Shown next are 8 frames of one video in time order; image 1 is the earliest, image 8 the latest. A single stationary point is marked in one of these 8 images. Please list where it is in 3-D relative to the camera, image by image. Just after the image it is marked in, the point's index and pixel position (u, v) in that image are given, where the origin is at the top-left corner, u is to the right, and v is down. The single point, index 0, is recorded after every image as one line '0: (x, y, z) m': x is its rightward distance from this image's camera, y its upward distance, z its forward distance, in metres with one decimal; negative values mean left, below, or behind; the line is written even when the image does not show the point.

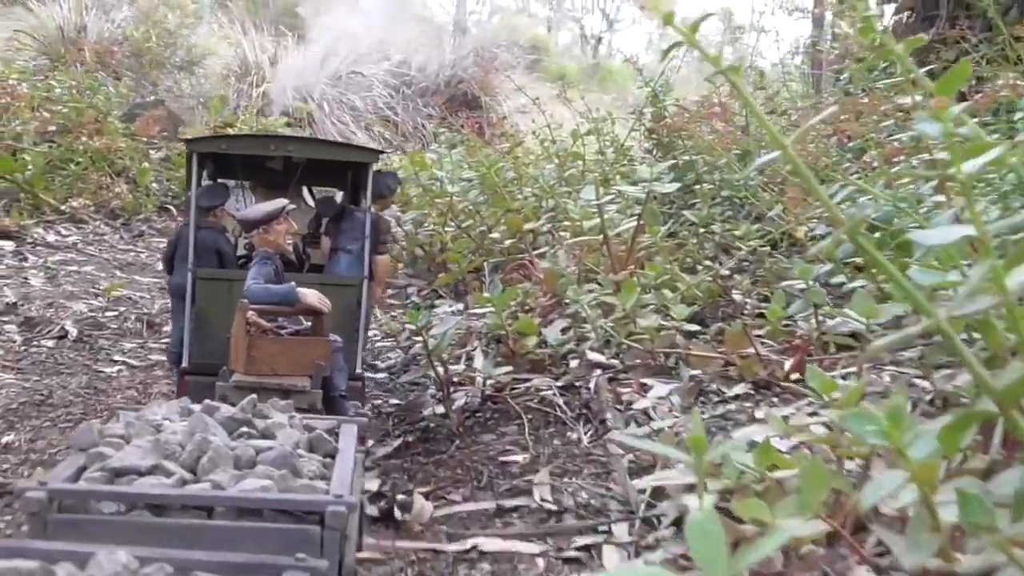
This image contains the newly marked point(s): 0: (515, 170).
0: (0.0, +0.6, +8.3) m
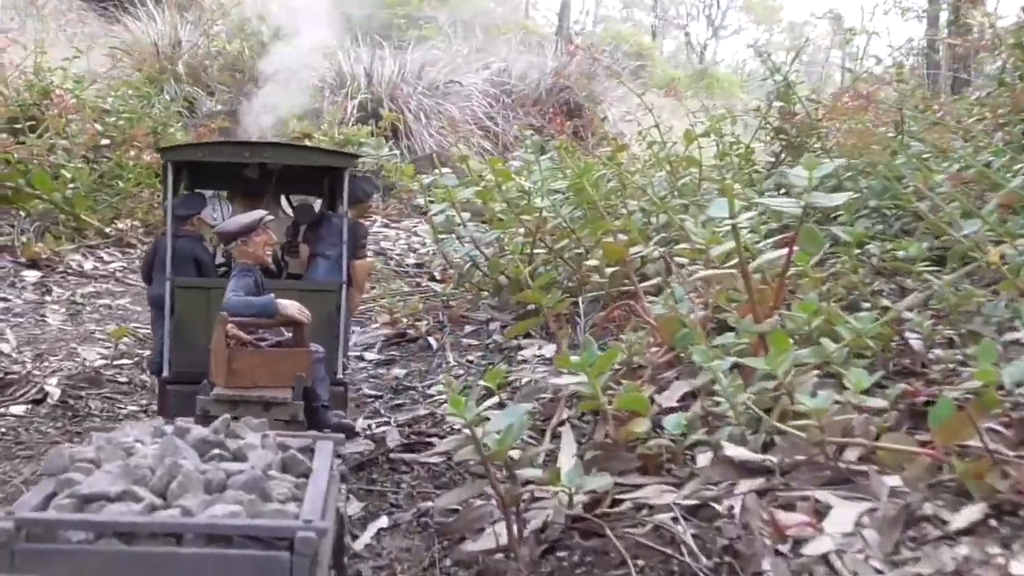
0: (+0.4, +0.4, +6.9) m
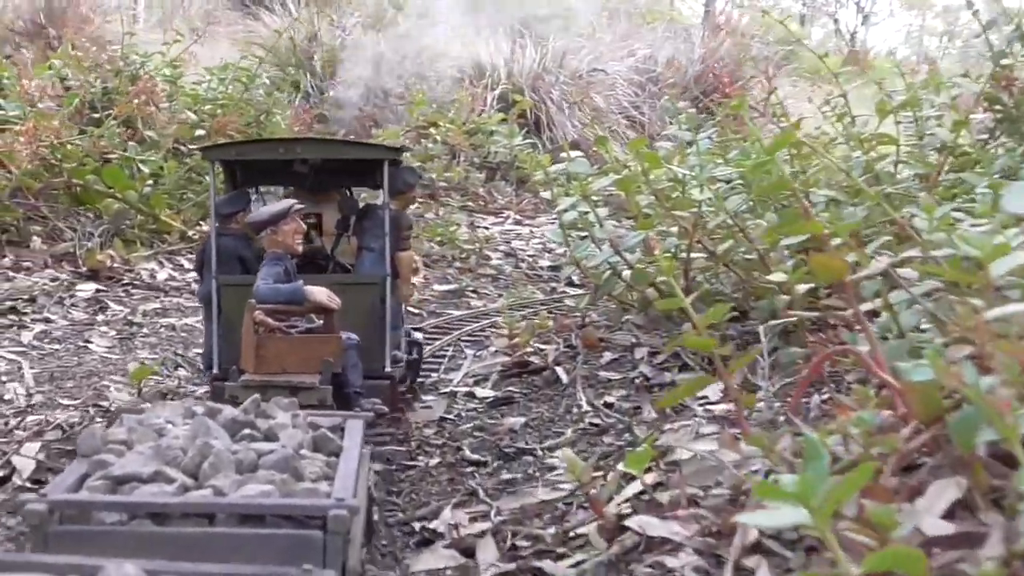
0: (+0.9, +0.4, +5.3) m
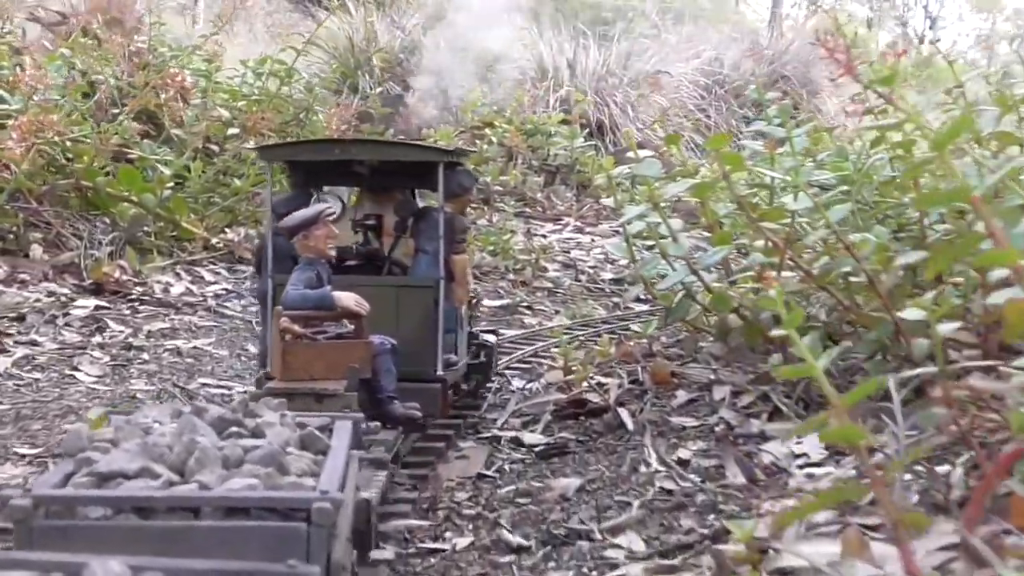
0: (+1.0, +0.3, +4.4) m
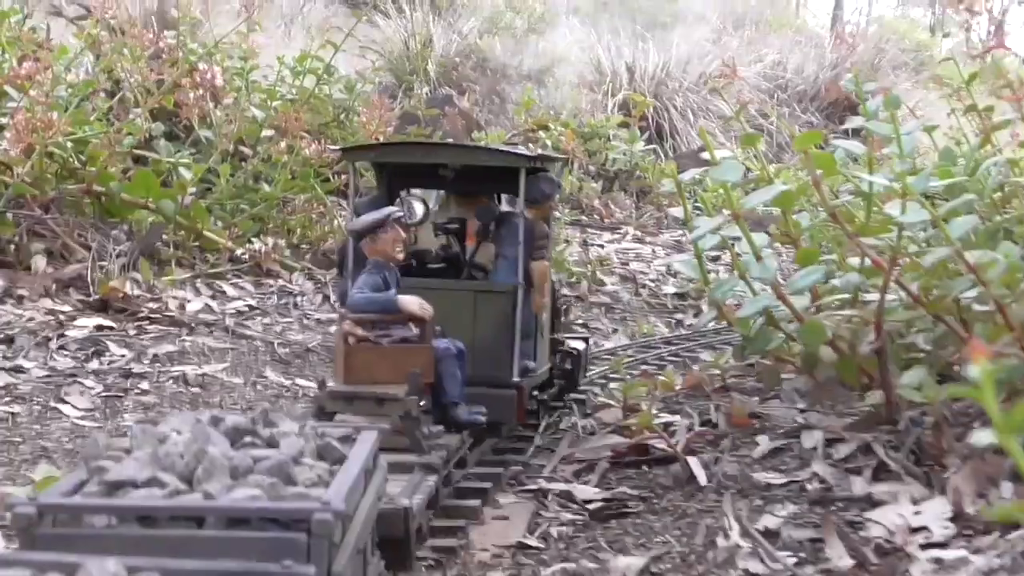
0: (+1.1, +0.2, +3.6) m
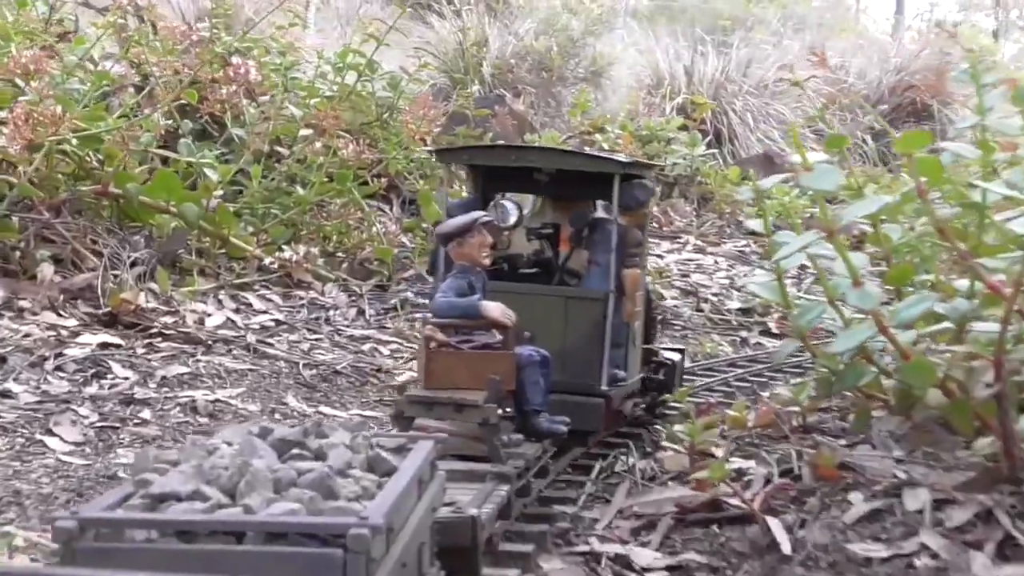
0: (+1.2, +0.2, +3.0) m
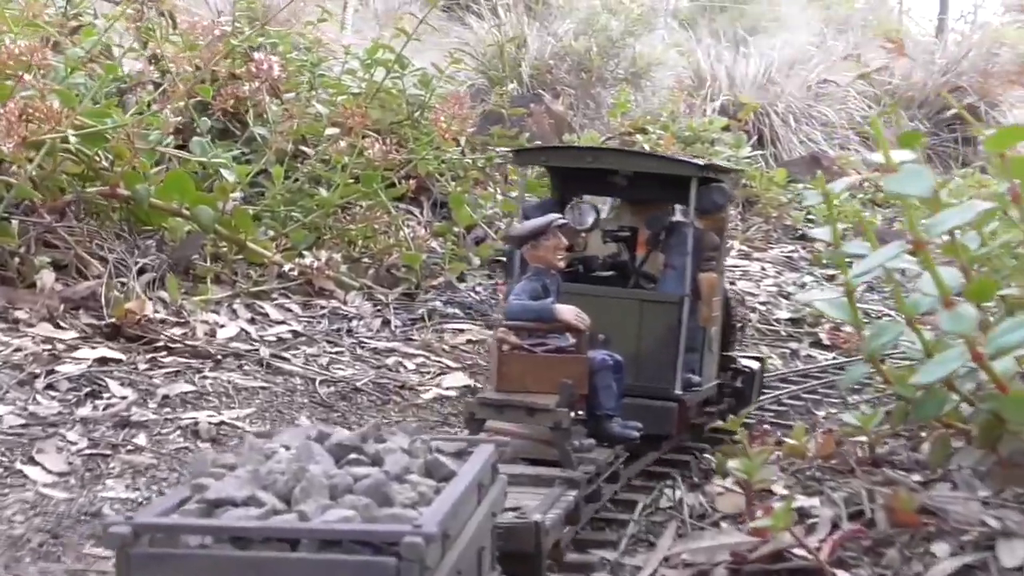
0: (+1.3, +0.2, +2.6) m
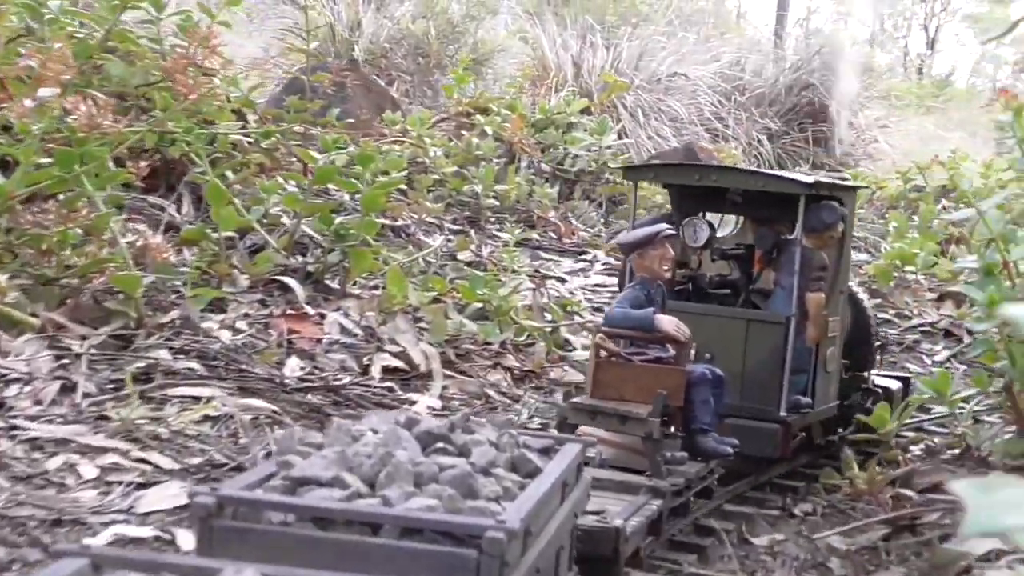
0: (+1.1, 0.0, +0.5) m
